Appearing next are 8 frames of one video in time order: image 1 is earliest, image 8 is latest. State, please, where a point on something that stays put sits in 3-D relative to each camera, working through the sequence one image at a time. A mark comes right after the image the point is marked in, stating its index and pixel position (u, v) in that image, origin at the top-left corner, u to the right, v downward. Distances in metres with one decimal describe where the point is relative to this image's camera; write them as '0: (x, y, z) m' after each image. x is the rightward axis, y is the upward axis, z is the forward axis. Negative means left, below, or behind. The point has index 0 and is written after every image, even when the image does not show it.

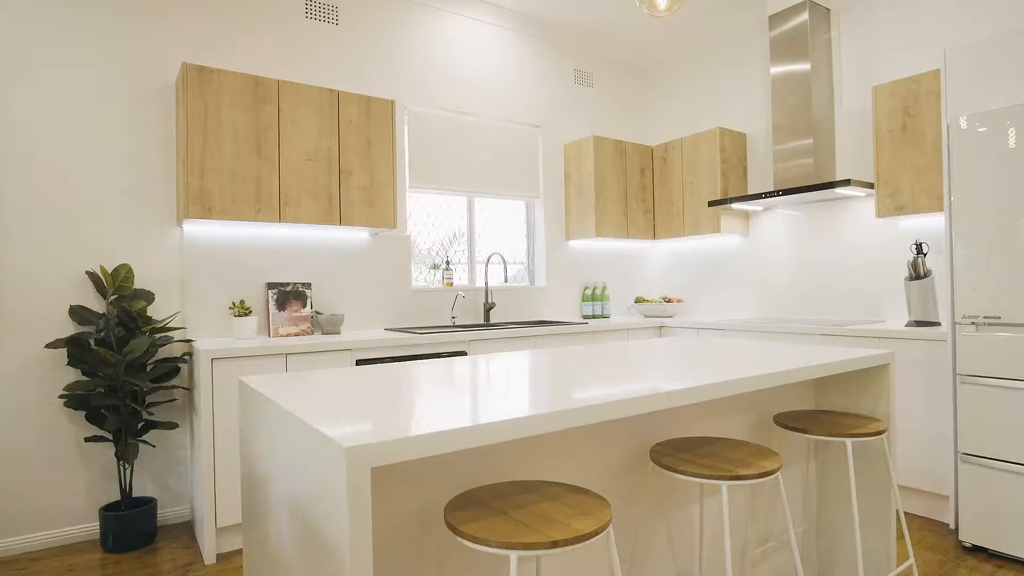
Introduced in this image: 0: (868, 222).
0: (+2.1, +0.4, +3.5) m
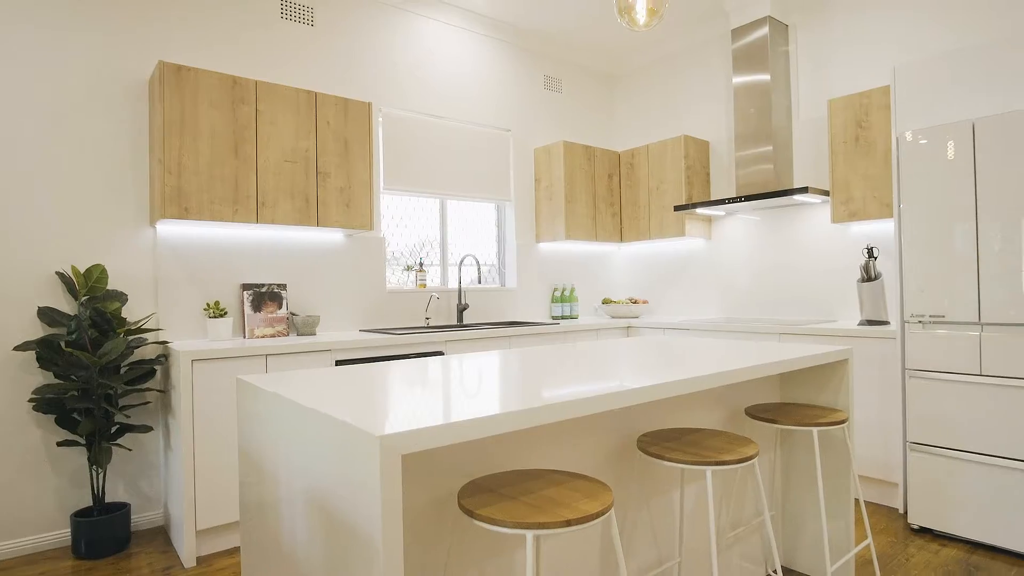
0: (+1.9, +0.4, +3.7) m
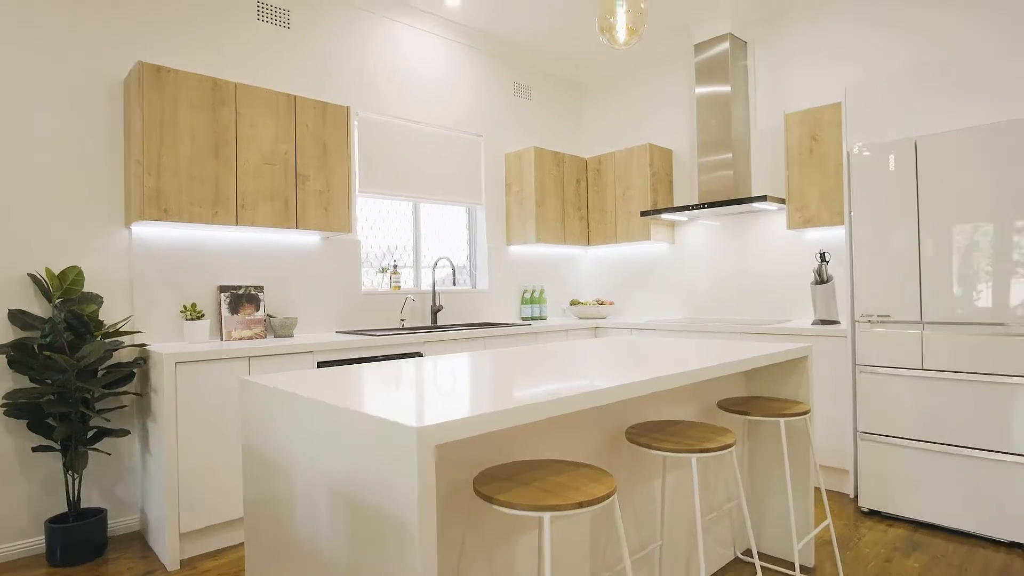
0: (+1.7, +0.4, +3.9) m
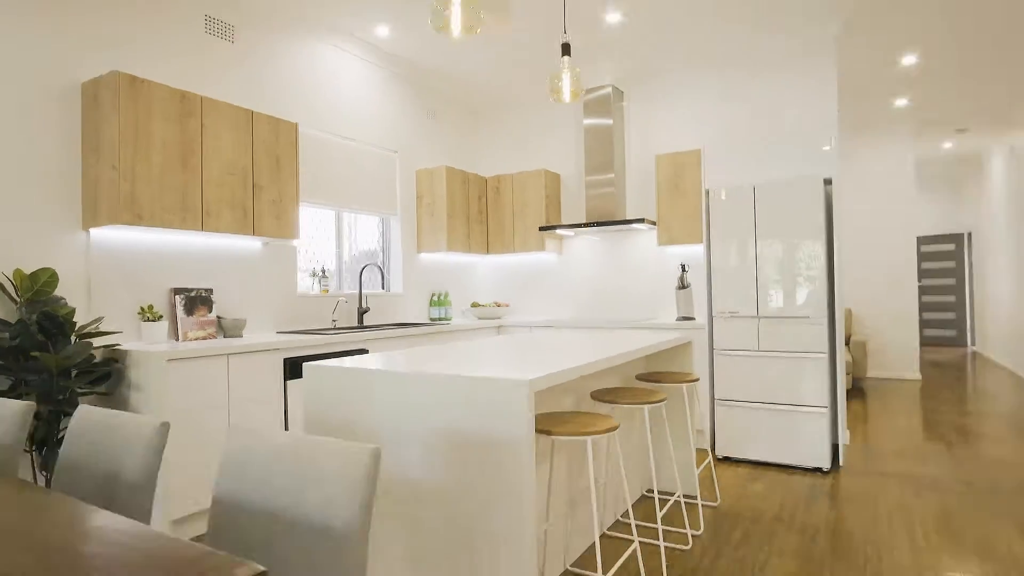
0: (+1.1, +0.3, +4.9) m
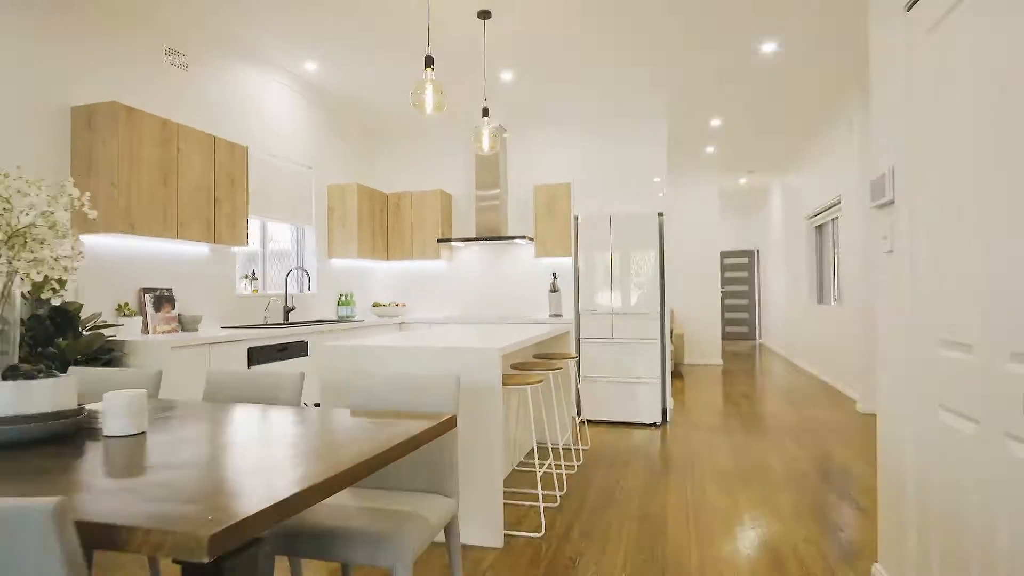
0: (+0.1, +0.3, +6.0) m
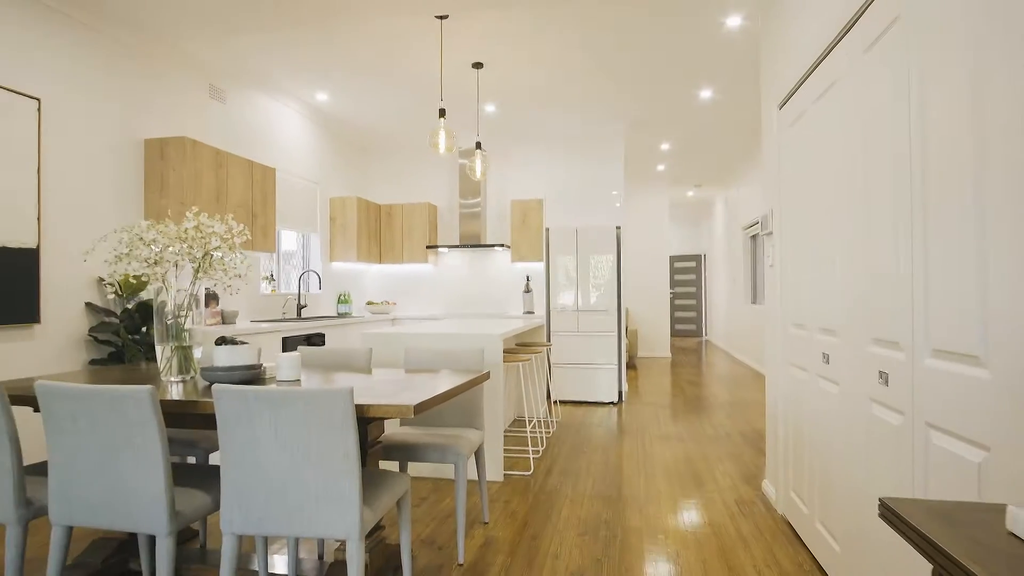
0: (-0.1, +0.3, +6.9) m
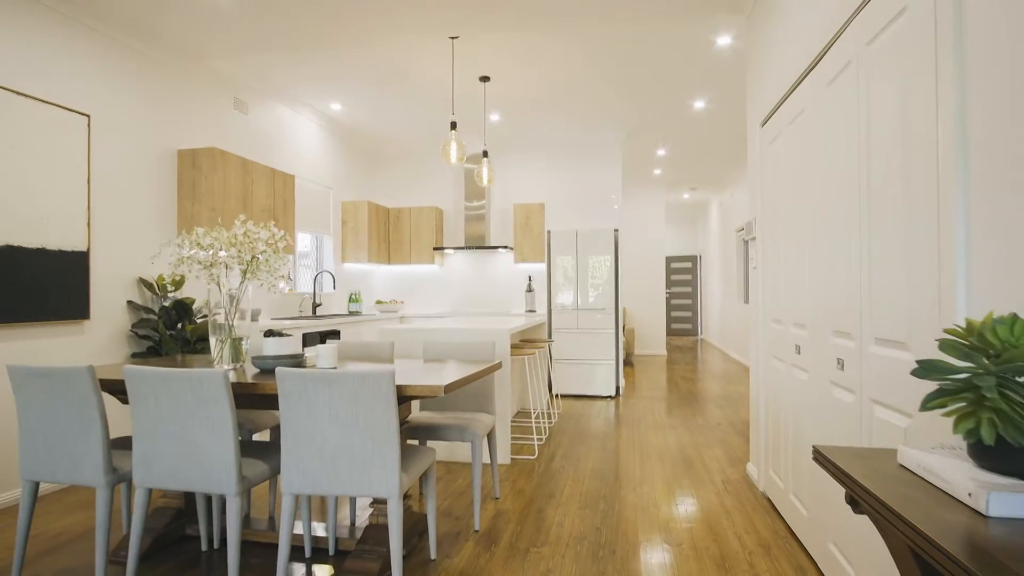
0: (-0.1, +0.3, +7.2) m
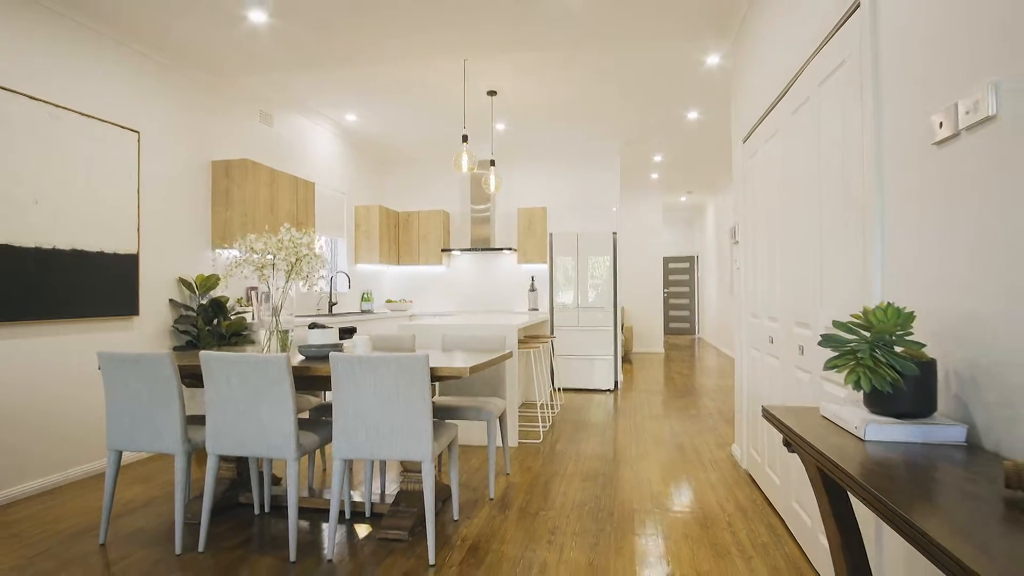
0: (0.0, +0.3, +7.6) m
